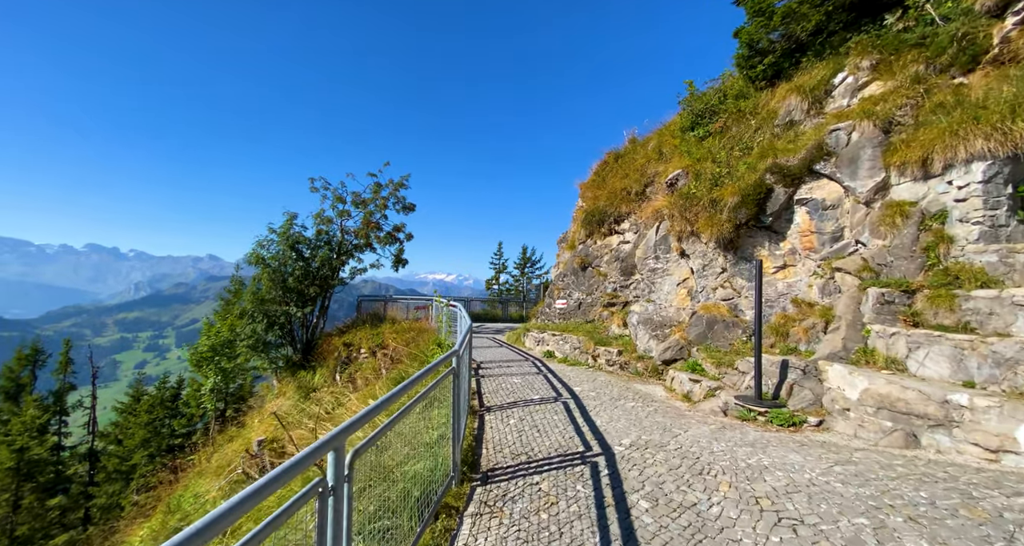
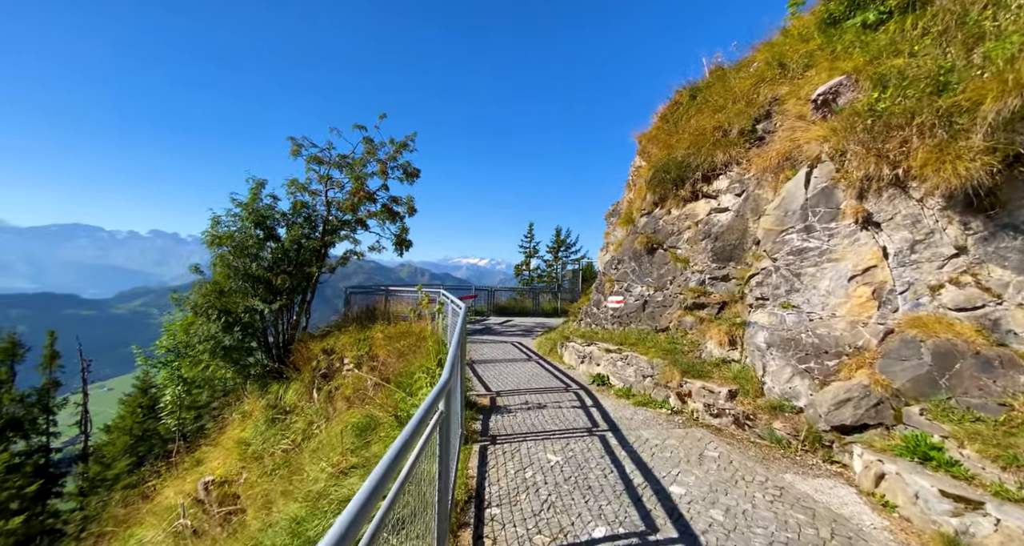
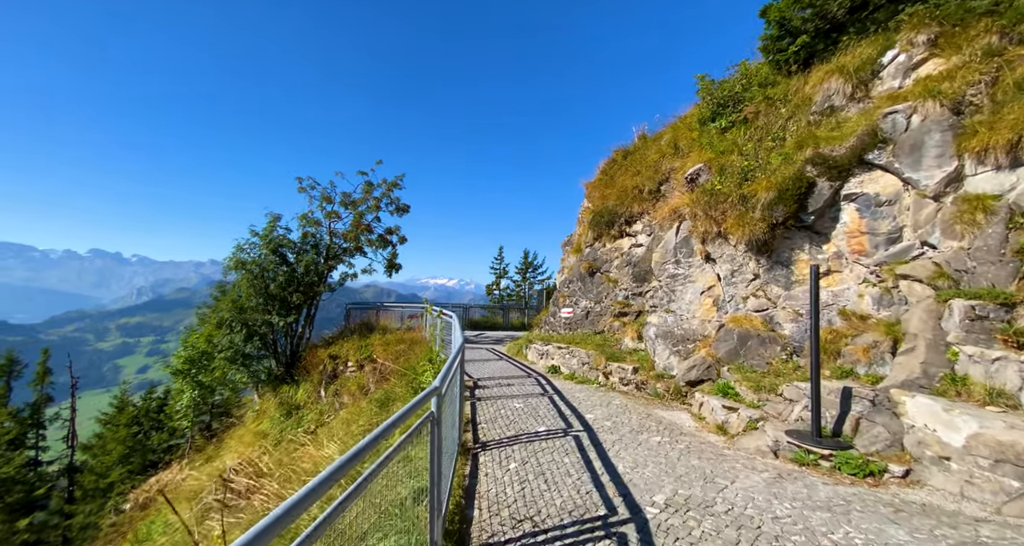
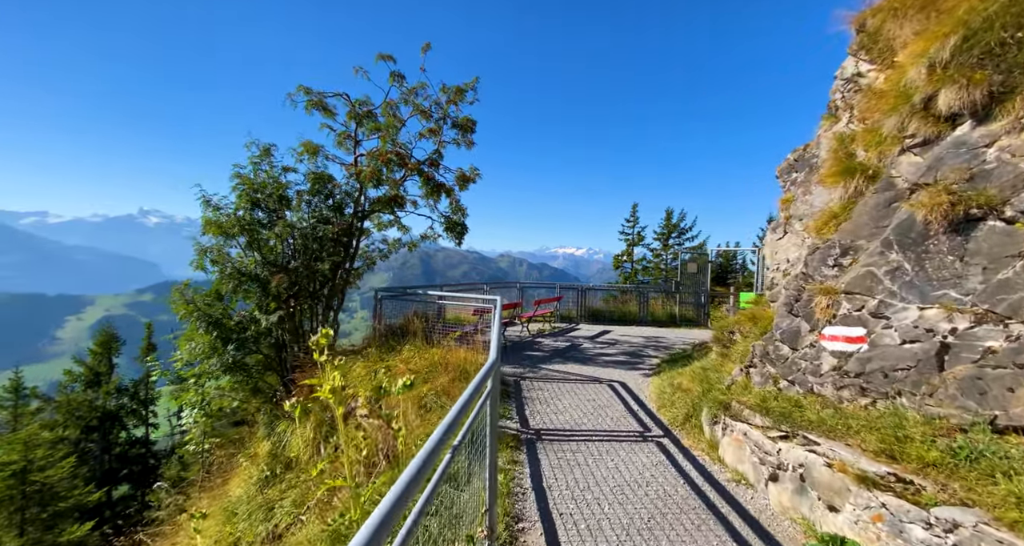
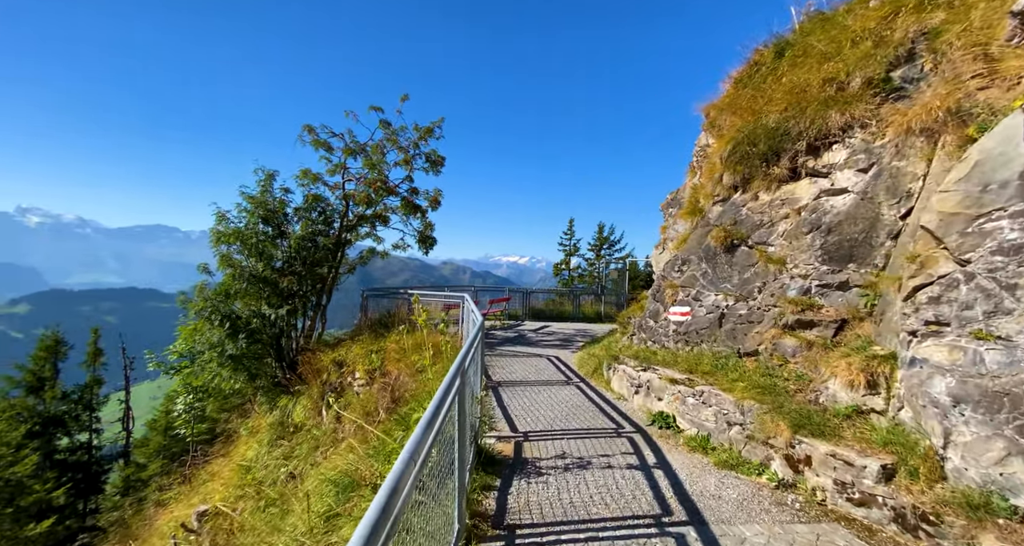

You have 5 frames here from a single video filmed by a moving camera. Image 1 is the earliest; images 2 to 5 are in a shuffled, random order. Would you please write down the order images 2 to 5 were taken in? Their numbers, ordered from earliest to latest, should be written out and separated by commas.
3, 2, 5, 4
